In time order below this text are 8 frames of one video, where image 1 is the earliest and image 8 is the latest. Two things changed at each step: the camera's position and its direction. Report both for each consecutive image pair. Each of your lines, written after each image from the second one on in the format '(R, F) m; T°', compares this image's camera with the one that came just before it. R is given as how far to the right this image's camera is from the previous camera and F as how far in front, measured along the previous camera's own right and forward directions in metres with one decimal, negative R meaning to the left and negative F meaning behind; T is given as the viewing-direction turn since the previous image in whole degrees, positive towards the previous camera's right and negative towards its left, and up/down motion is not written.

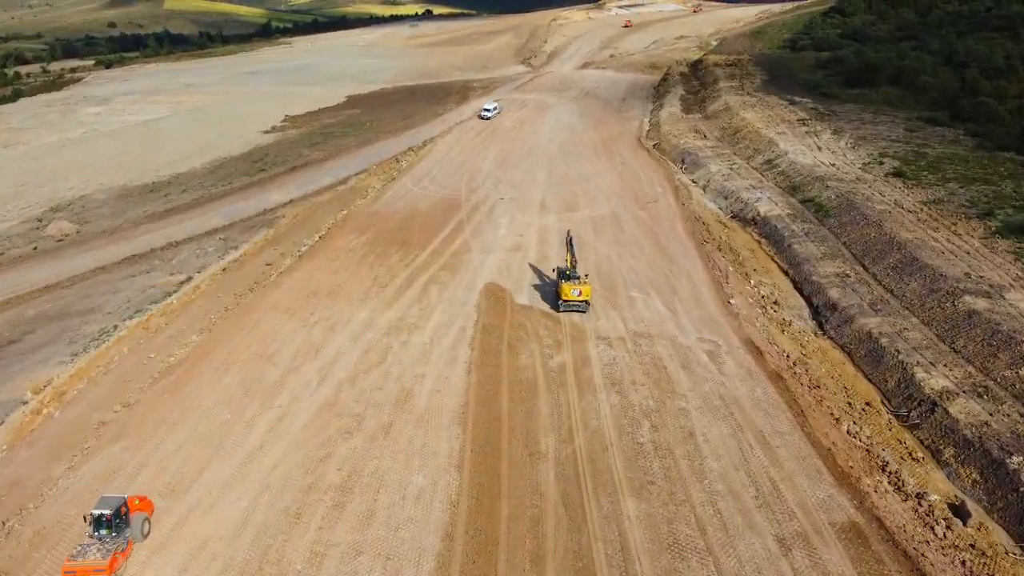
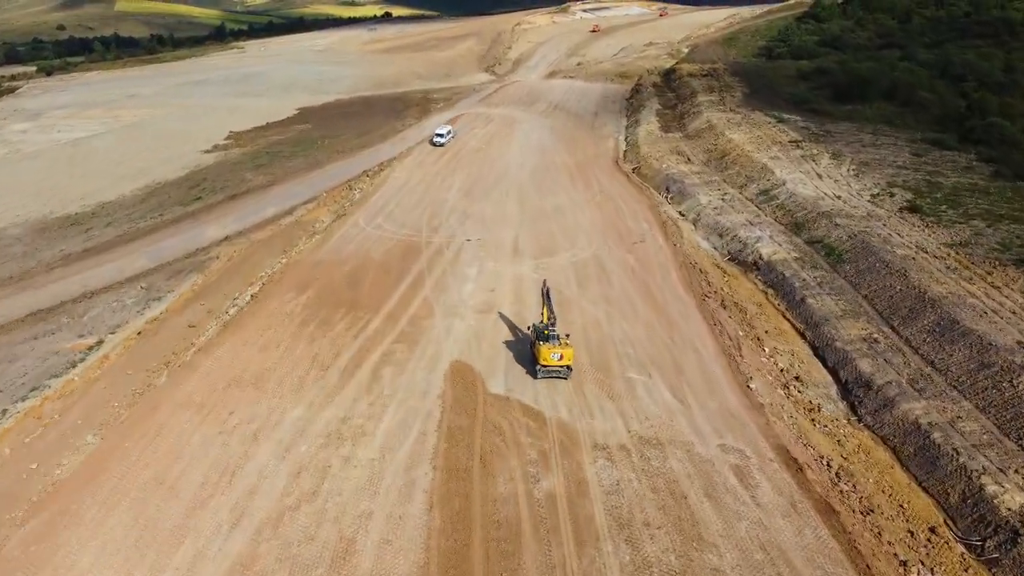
(-0.1, +3.6) m; +2°
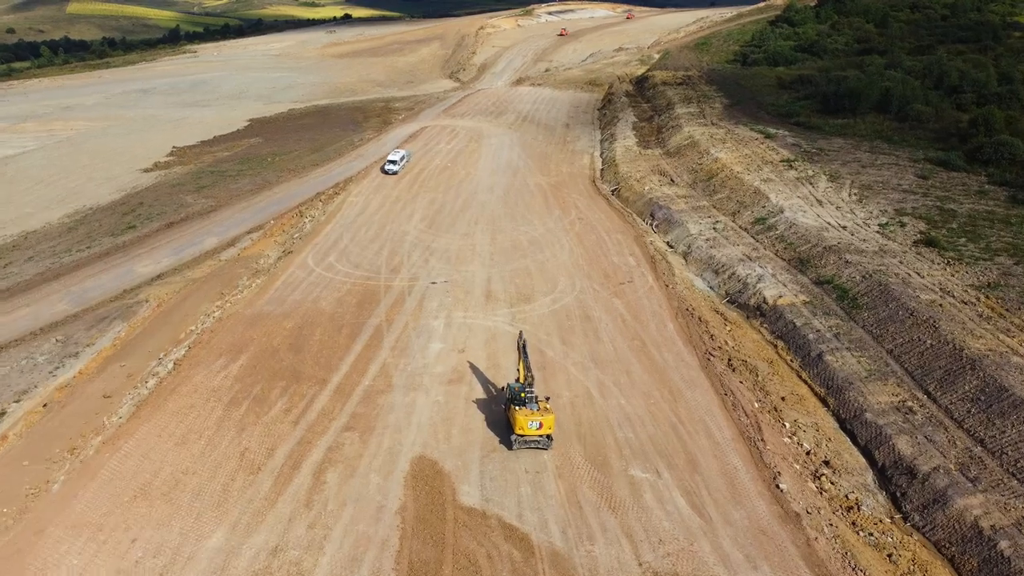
(-0.1, +3.0) m; +2°
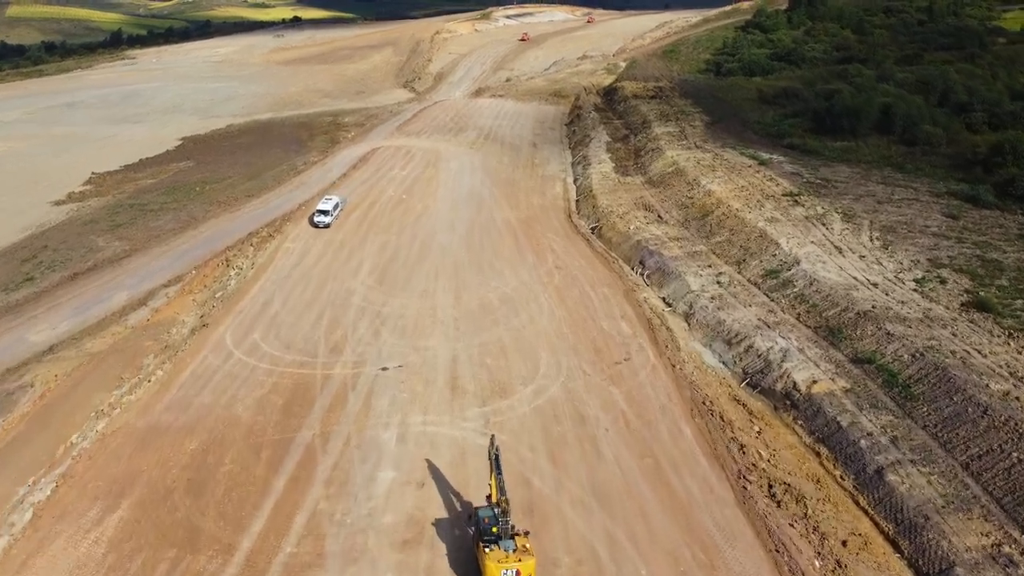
(-0.2, +4.2) m; +3°
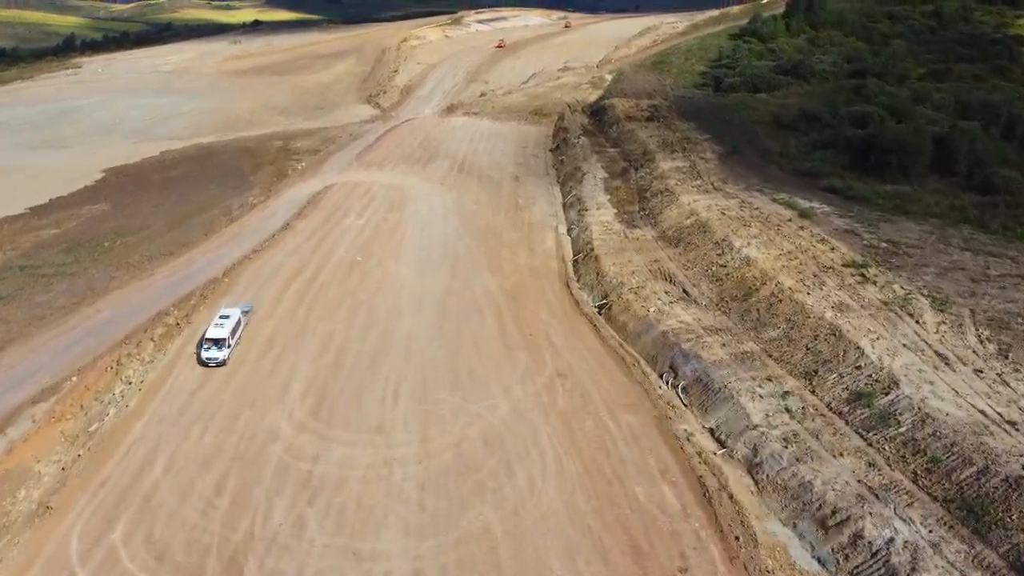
(-0.2, +6.1) m; +2°
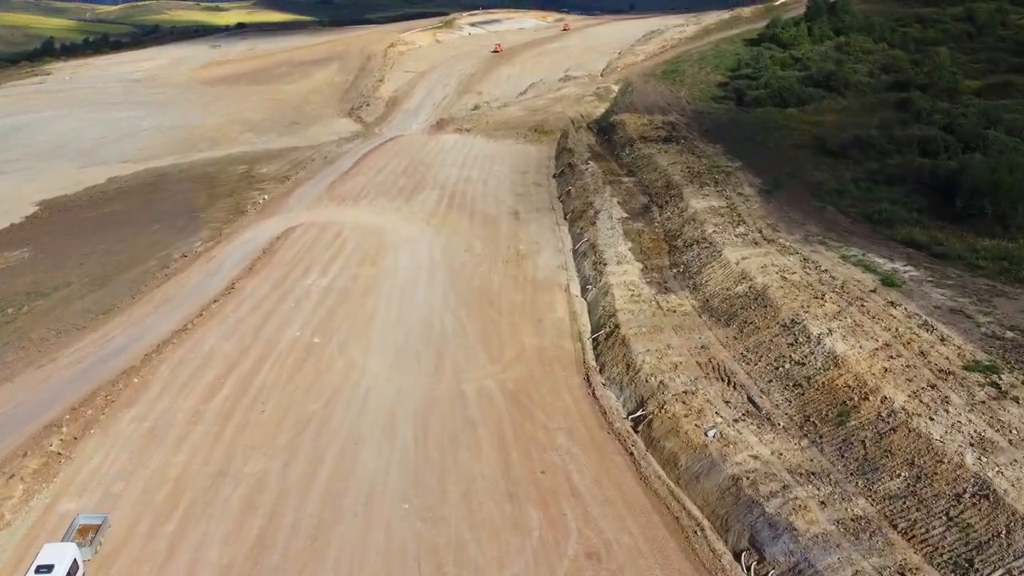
(-0.2, +5.4) m; 0°
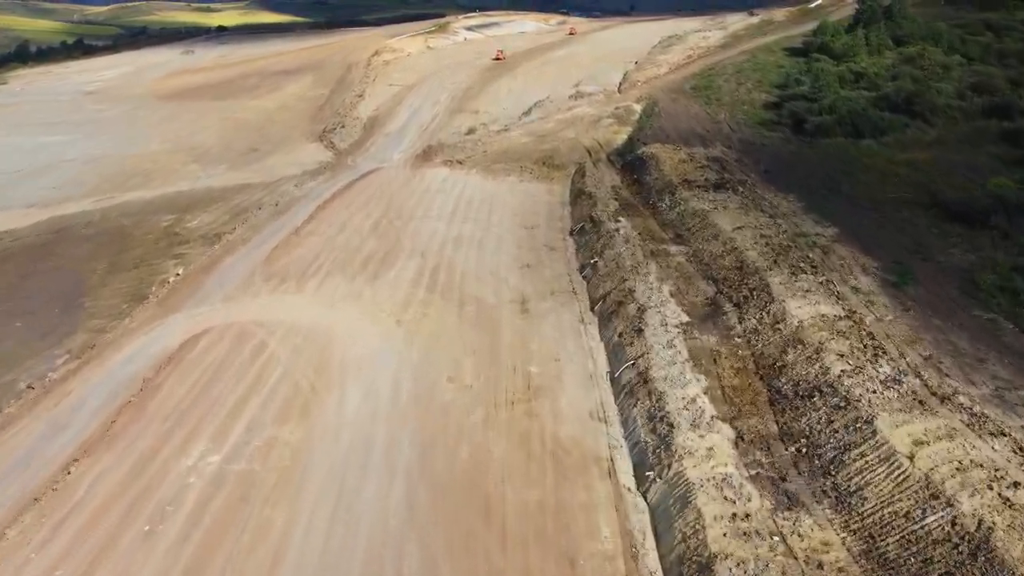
(-0.2, +8.6) m; 0°
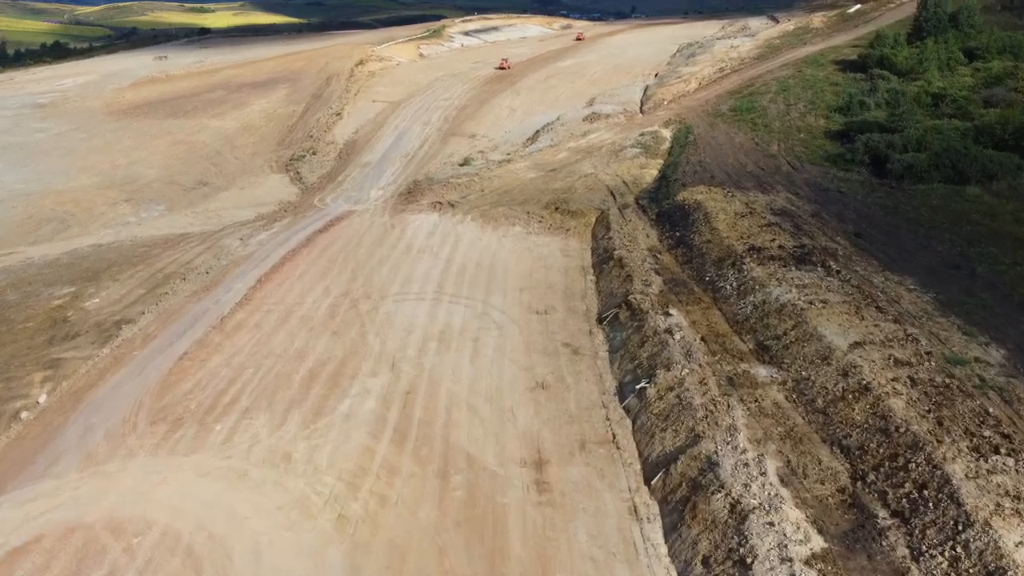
(-0.2, +7.3) m; 0°
